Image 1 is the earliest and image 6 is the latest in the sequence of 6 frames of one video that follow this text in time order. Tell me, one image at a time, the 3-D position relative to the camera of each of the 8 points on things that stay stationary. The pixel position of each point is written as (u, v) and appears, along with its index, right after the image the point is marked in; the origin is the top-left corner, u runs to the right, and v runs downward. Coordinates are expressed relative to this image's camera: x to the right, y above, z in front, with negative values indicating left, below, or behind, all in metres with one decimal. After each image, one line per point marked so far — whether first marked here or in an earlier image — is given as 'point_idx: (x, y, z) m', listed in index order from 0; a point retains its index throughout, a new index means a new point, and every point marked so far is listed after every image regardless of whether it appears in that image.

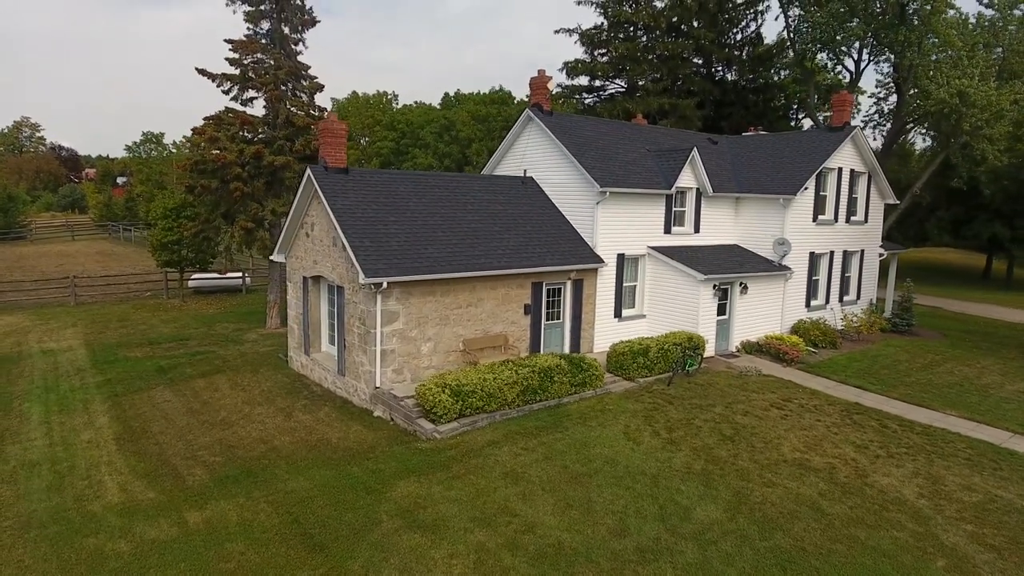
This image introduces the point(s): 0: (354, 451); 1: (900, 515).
0: (-2.8, -2.9, +10.9) m
1: (+5.9, -3.5, +9.2) m
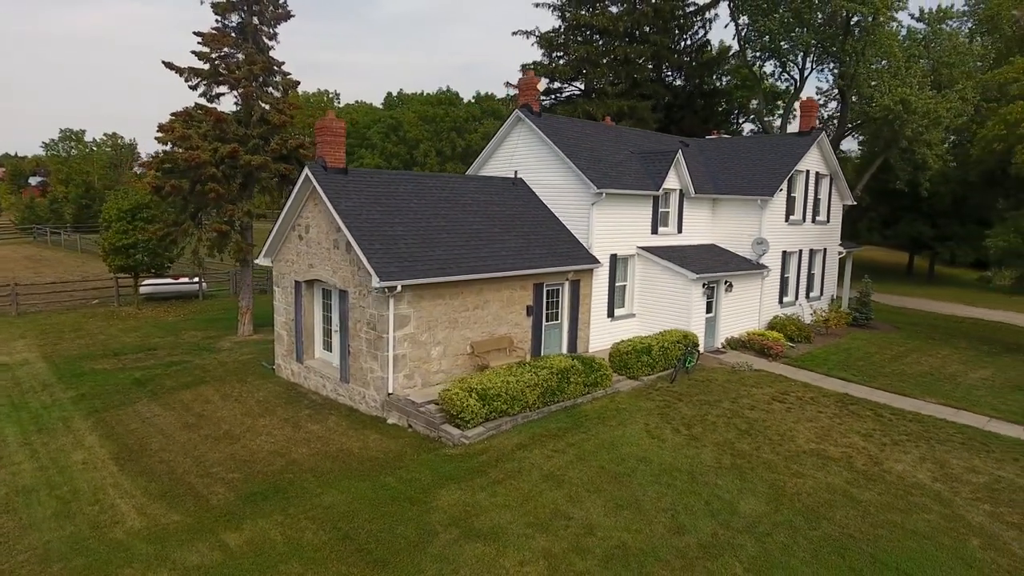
0: (-2.2, -3.0, +10.5) m
1: (+6.6, -3.4, +9.7) m
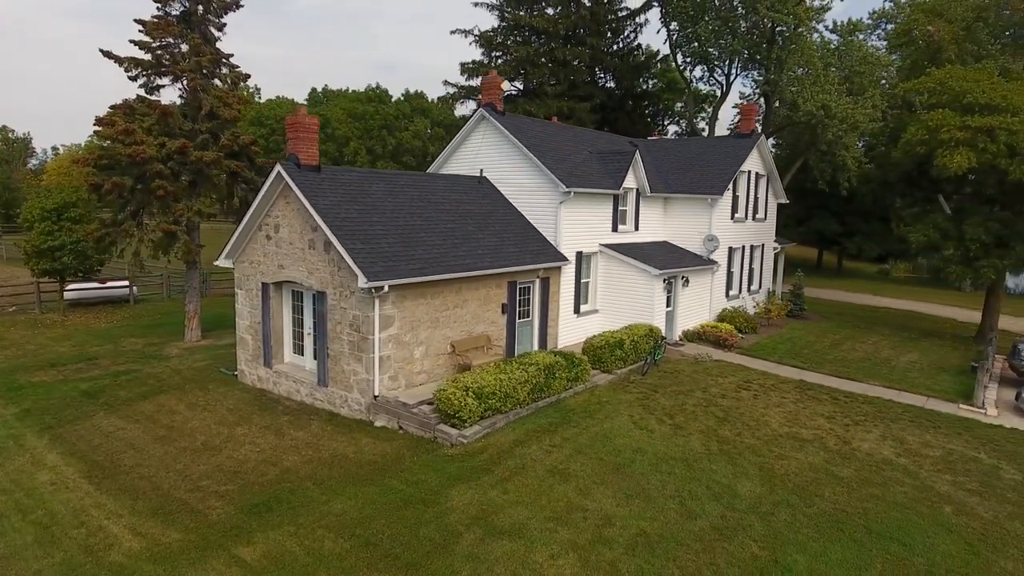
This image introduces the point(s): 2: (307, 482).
0: (-2.2, -3.0, +10.3) m
1: (+6.7, -3.2, +10.5) m
2: (-3.3, -3.1, +9.6) m
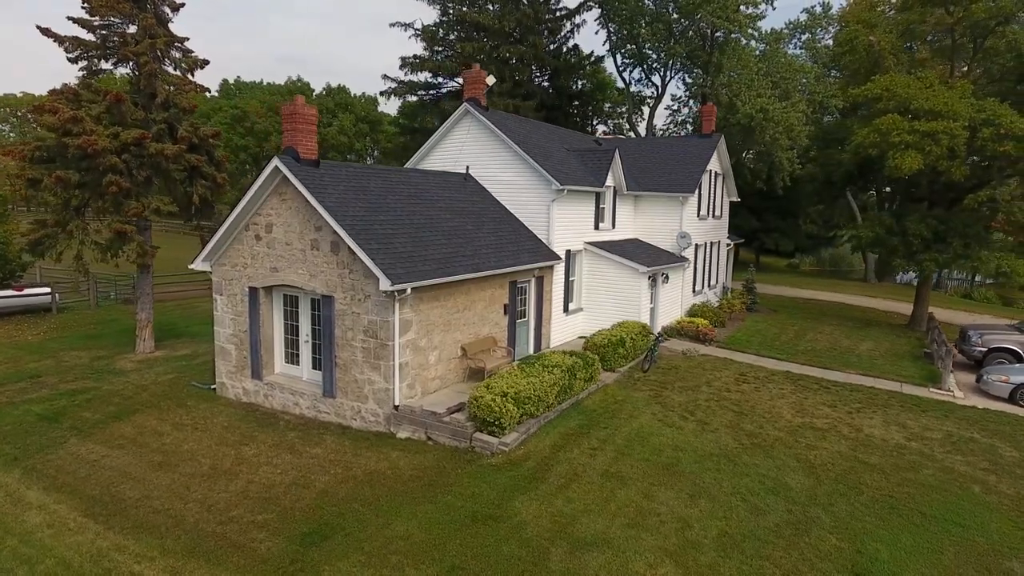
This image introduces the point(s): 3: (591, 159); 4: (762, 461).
0: (-1.3, -3.0, +9.6) m
1: (+7.4, -3.1, +11.1) m
2: (-2.3, -3.2, +8.8) m
3: (+2.6, +4.2, +19.7) m
4: (+4.4, -3.0, +10.6) m
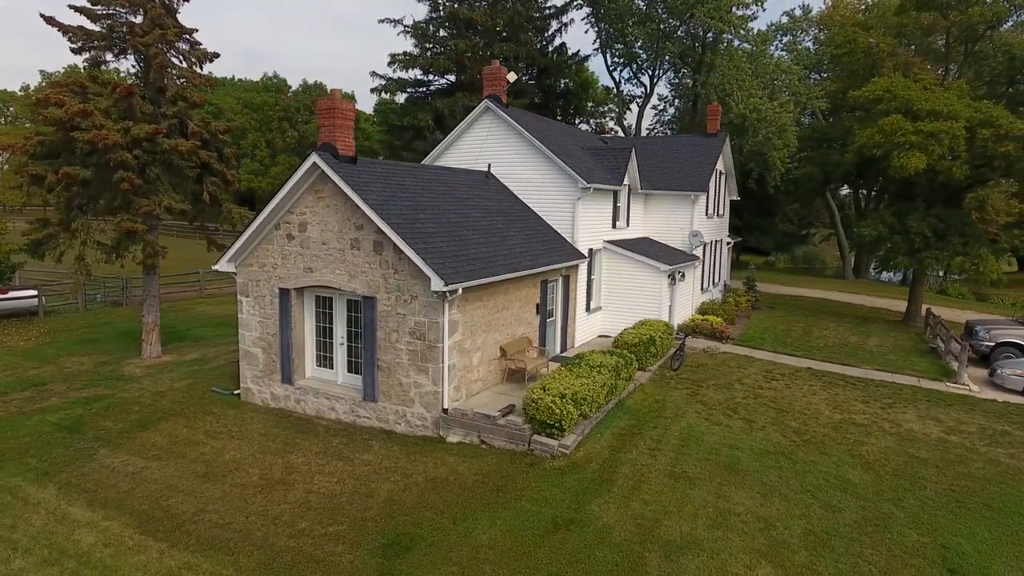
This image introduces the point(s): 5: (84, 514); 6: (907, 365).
0: (-0.3, -3.0, +9.4) m
1: (+8.3, -3.0, +11.3) m
2: (-1.2, -3.2, +8.5) m
3: (+3.1, +4.3, +19.6) m
4: (+5.4, -3.0, +10.6) m
5: (-6.1, -3.2, +8.6) m
6: (+11.9, -2.3, +18.2) m
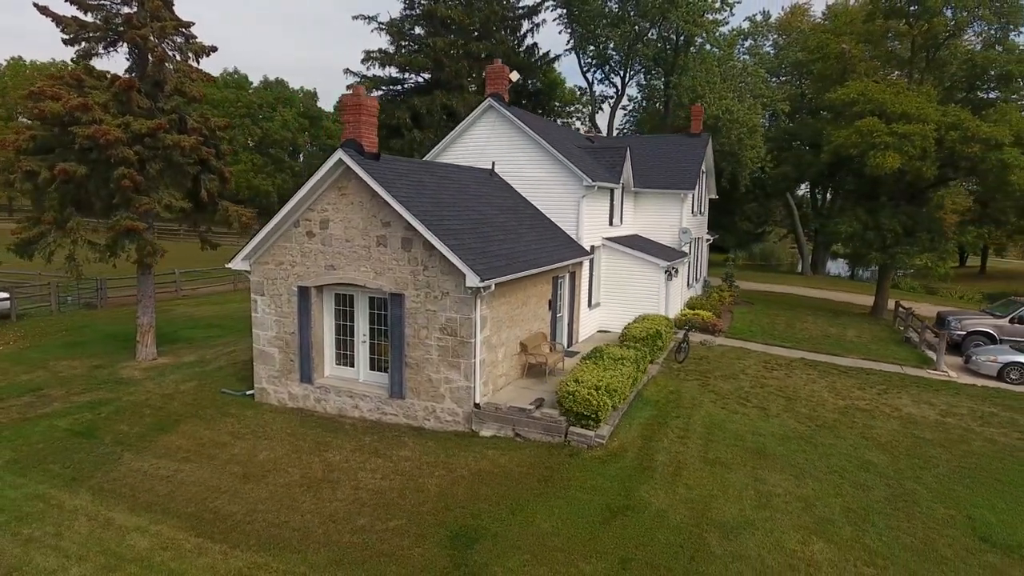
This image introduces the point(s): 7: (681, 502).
0: (+0.4, -2.9, +9.6) m
1: (+8.9, -2.9, +12.1) m
2: (-0.4, -3.1, +8.7) m
3: (+3.0, +4.4, +20.0) m
4: (+6.0, -2.8, +11.2) m
5: (-5.3, -3.2, +8.4) m
6: (+12.0, -2.1, +19.3) m
7: (+2.4, -3.1, +8.7) m
